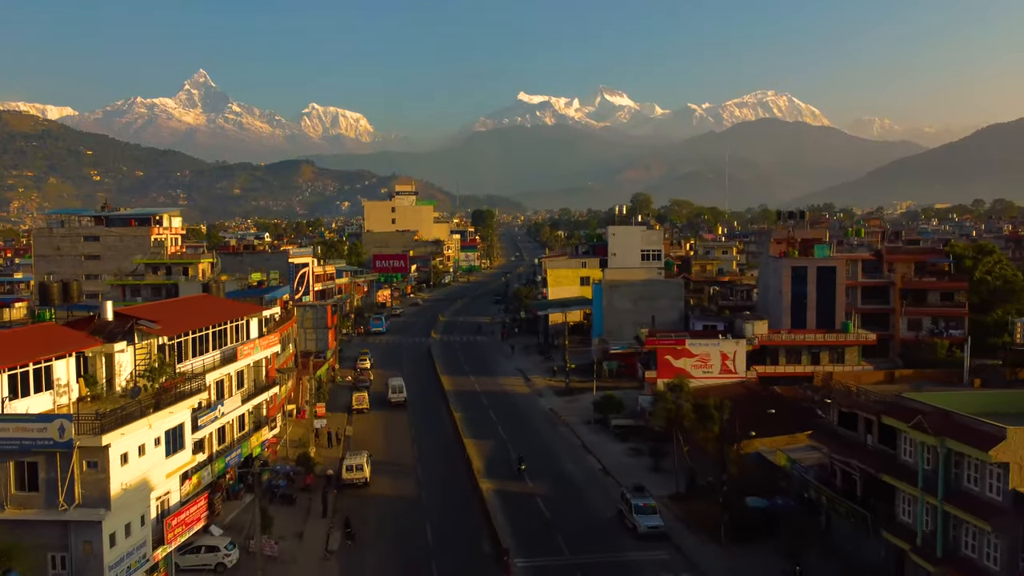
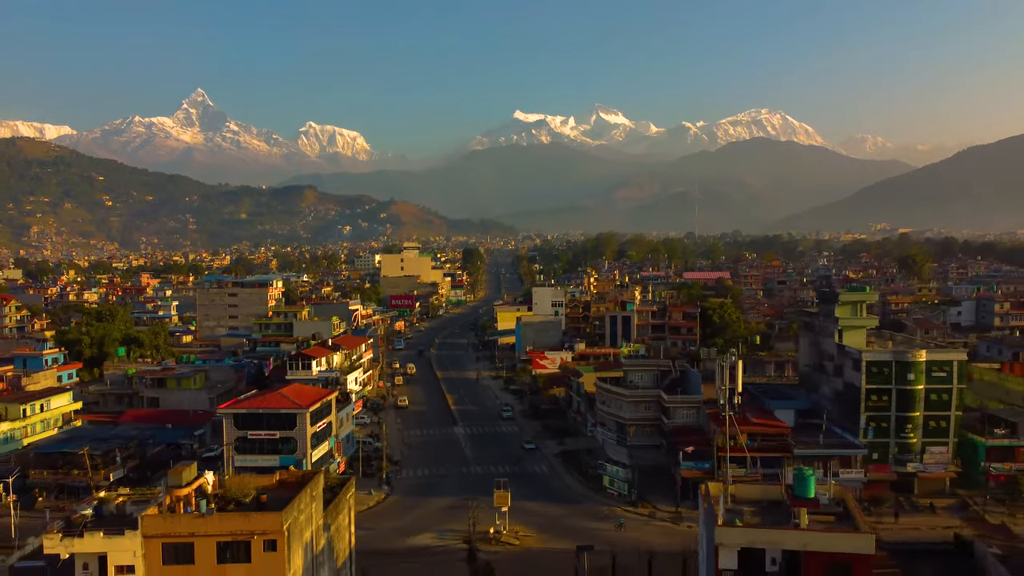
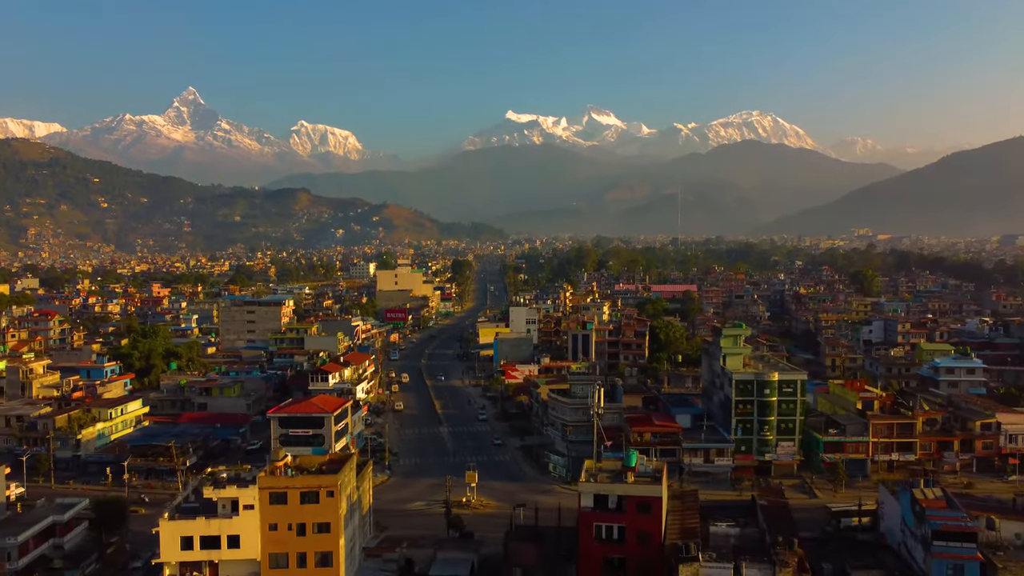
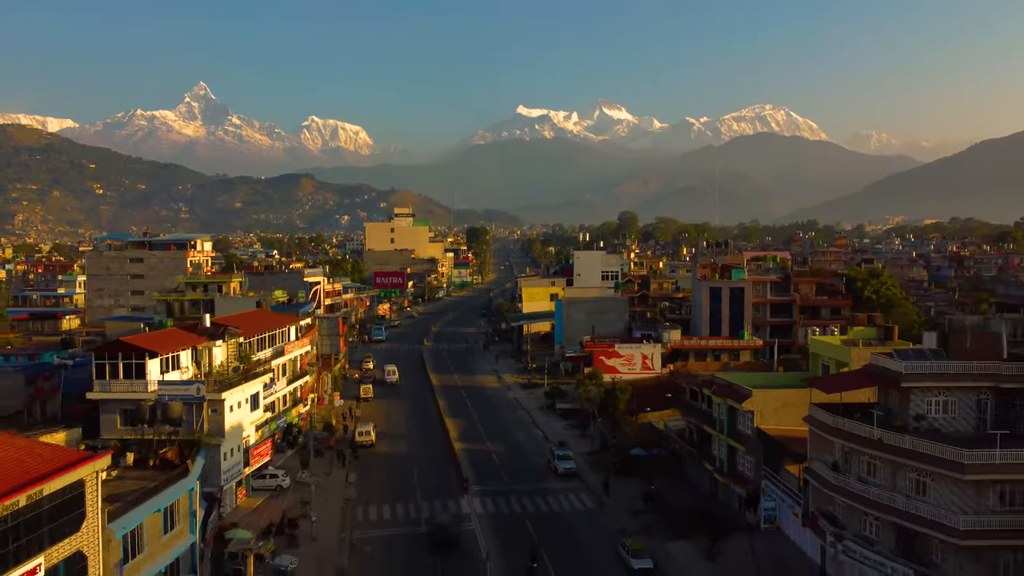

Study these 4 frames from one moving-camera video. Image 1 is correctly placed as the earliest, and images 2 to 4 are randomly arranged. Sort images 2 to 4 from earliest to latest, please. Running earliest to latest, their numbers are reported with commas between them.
4, 2, 3
